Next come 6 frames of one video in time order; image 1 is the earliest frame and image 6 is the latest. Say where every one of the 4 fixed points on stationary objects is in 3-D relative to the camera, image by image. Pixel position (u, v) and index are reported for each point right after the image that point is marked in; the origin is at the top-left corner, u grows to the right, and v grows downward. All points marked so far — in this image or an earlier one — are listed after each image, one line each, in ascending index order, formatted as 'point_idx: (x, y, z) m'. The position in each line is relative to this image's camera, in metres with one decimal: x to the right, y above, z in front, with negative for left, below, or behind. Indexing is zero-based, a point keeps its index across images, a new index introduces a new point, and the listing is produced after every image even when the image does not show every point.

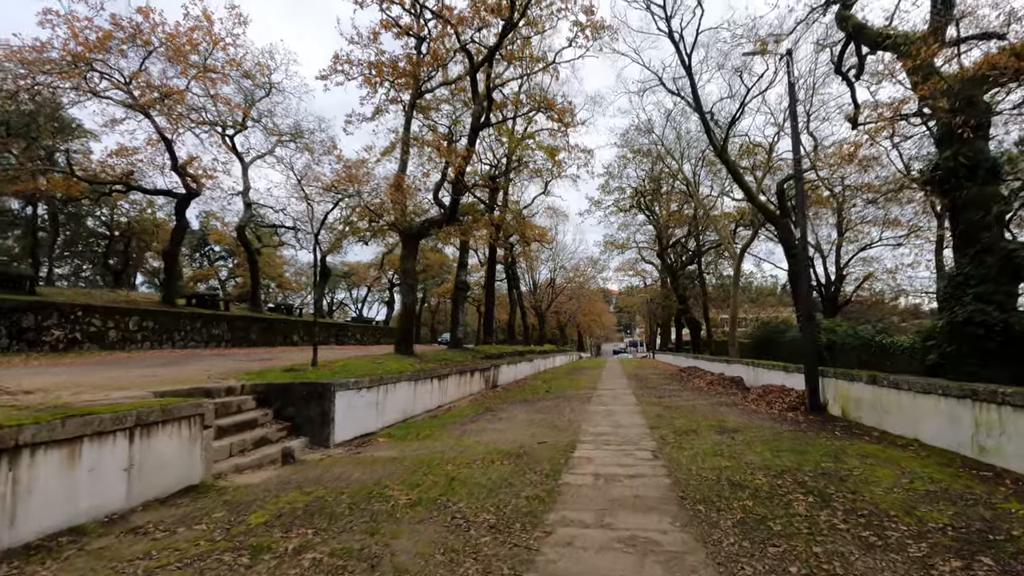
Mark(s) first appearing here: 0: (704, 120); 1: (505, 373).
0: (+6.2, +5.5, +16.8) m
1: (-0.3, -3.1, +19.6) m
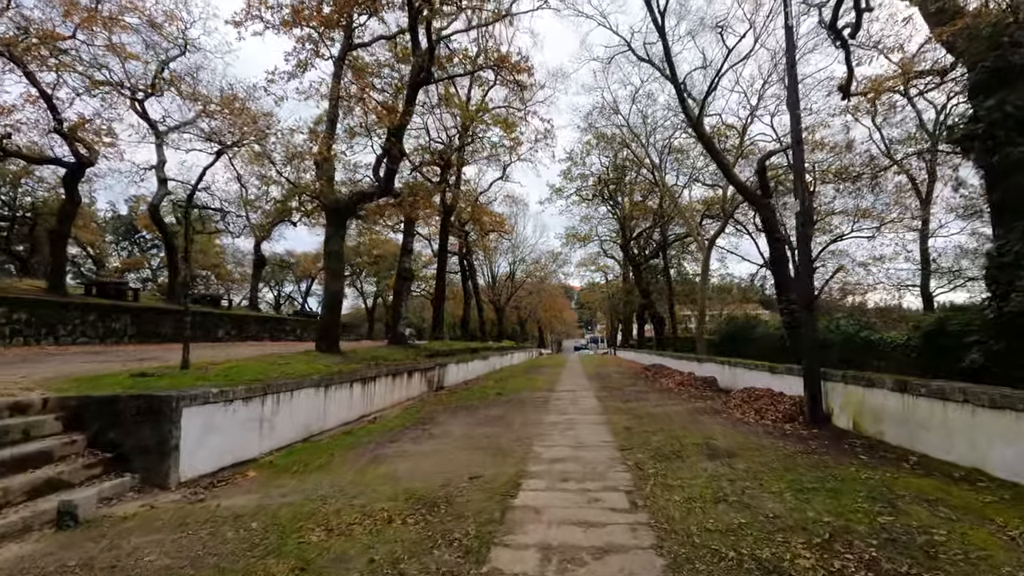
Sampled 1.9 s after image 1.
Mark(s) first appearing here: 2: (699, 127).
0: (+4.8, +5.8, +15.0) m
1: (-1.9, -2.7, +17.4) m
2: (+5.1, +4.4, +14.4) m
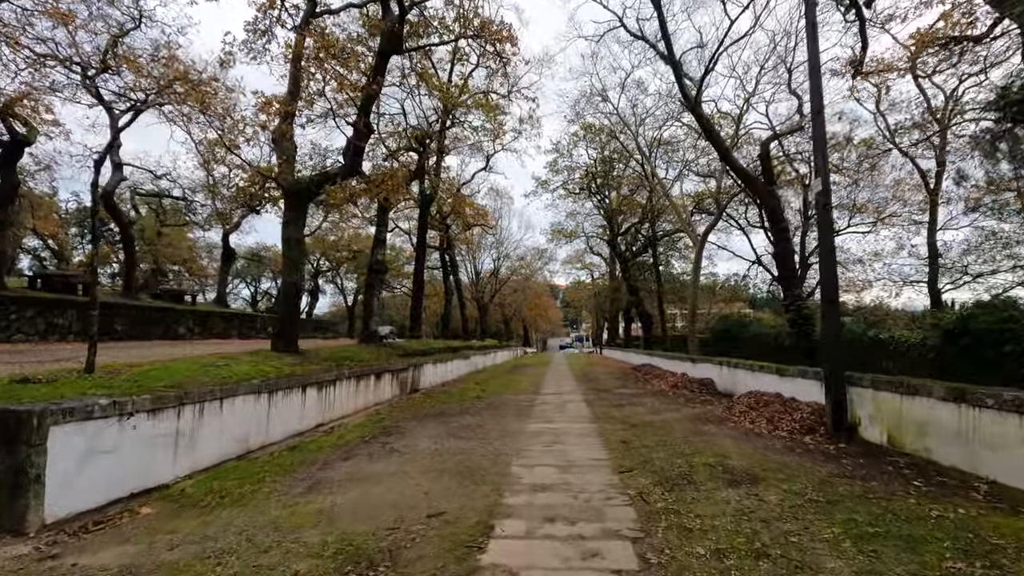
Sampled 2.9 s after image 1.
0: (+4.3, +5.9, +13.9) m
1: (-2.5, -2.5, +16.2) m
2: (+4.6, +4.5, +13.3) m
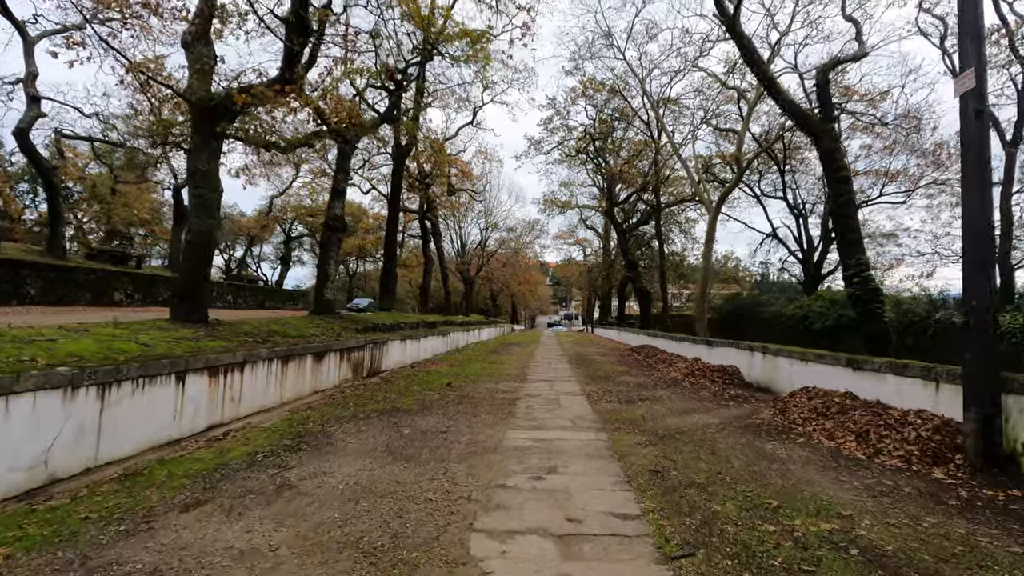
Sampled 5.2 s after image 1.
0: (+4.1, +6.6, +11.1) m
1: (-2.9, -1.6, +13.6) m
2: (+4.4, +5.2, +10.6) m
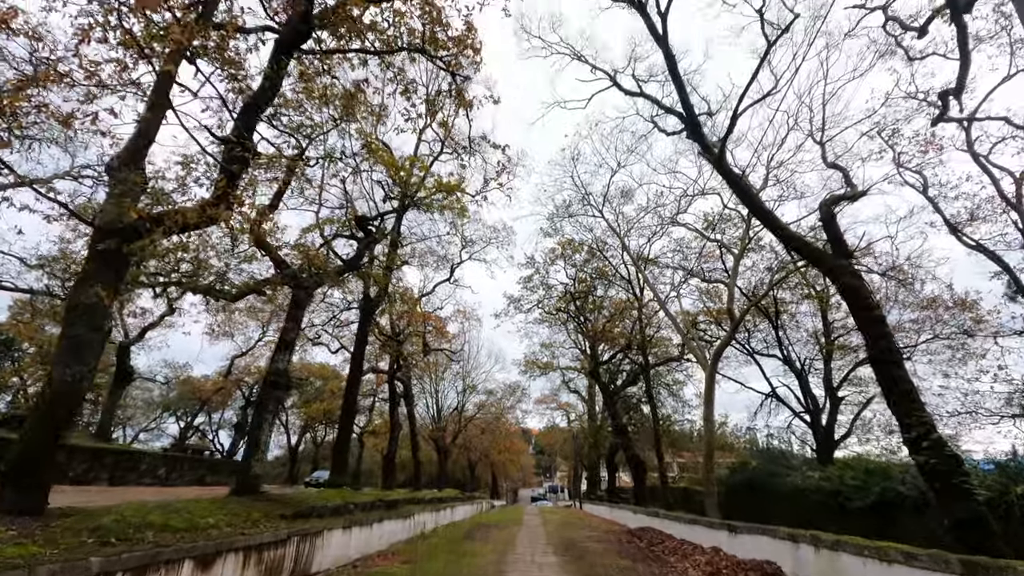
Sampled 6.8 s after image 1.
0: (+3.6, +3.5, +10.9) m
1: (-3.5, -5.0, +10.6) m
2: (+3.9, +2.3, +10.0) m
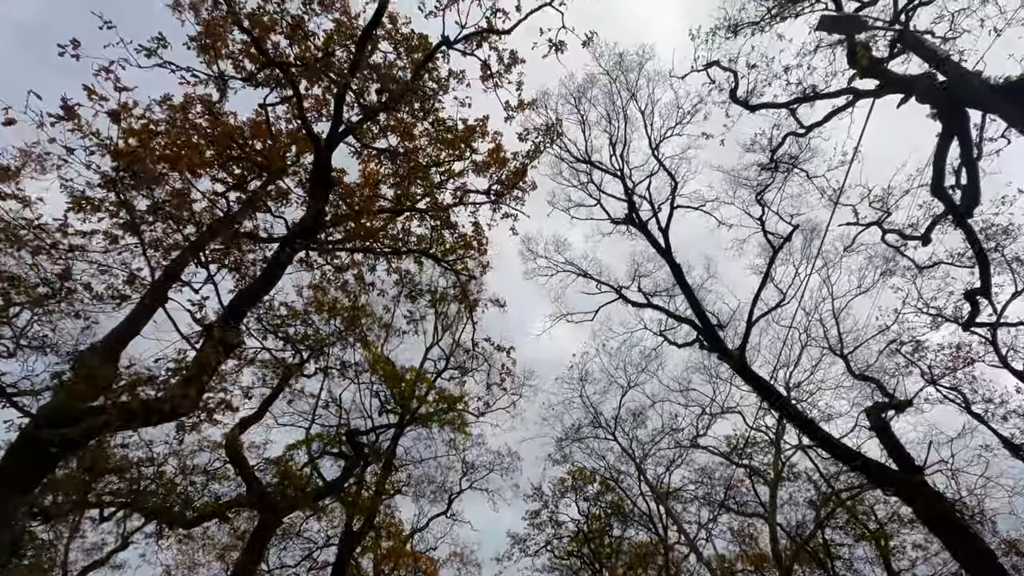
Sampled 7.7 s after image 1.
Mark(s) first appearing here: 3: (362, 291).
0: (+3.7, -0.7, +10.6) m
1: (-3.5, -8.3, +6.9) m
2: (+4.0, -1.5, +9.3) m
3: (-3.1, 0.0, +10.9) m
